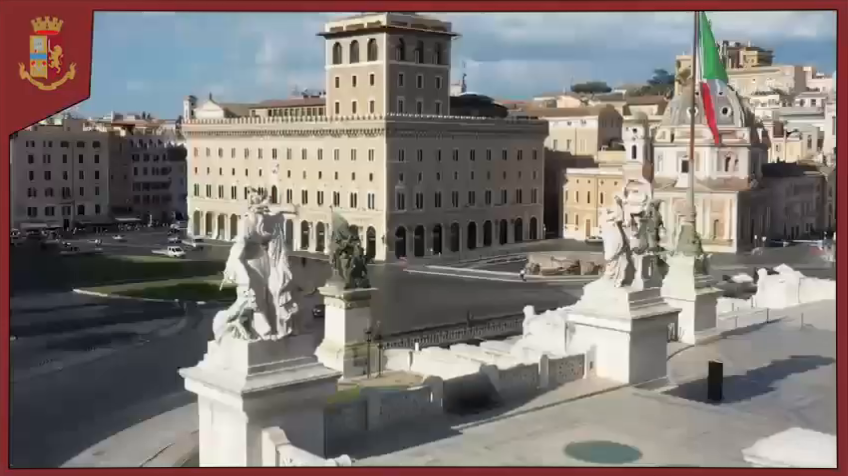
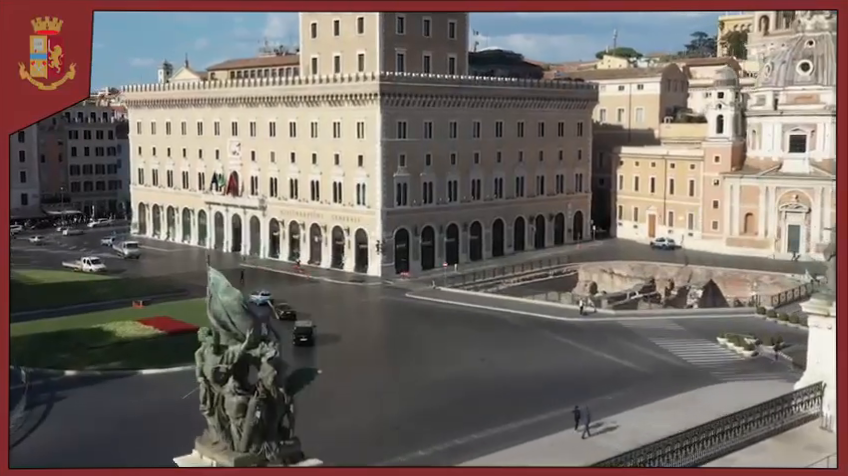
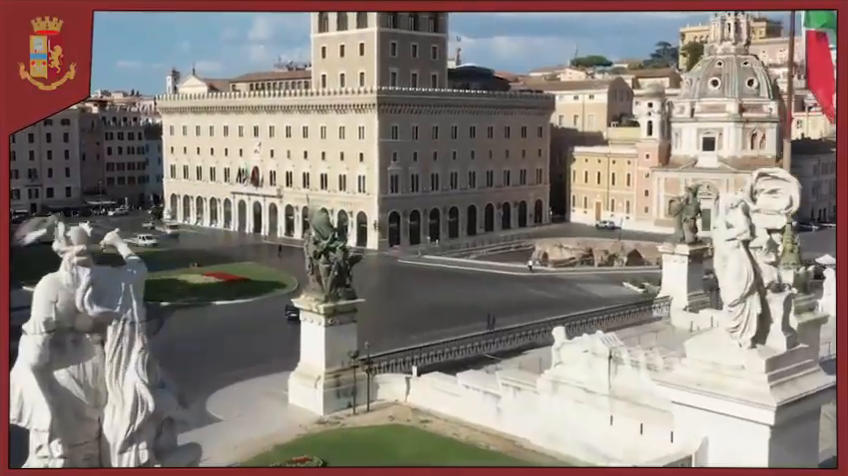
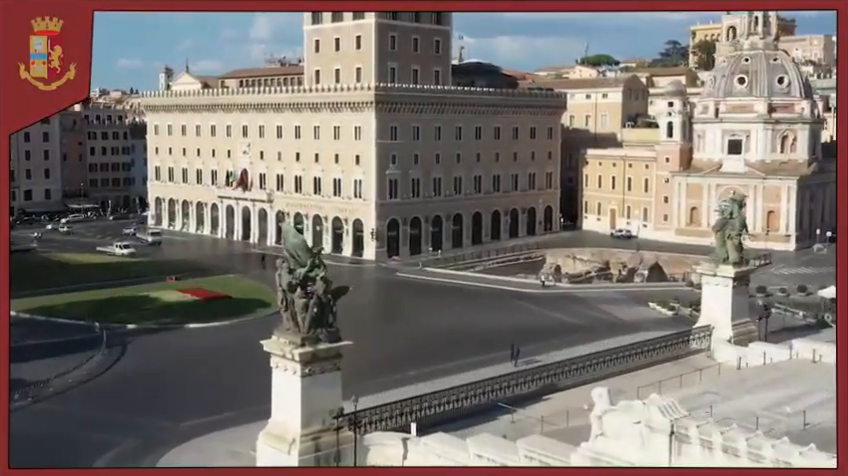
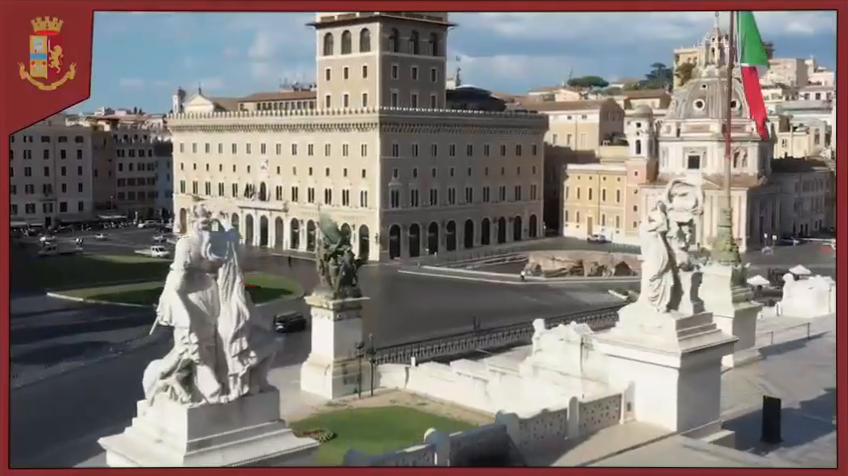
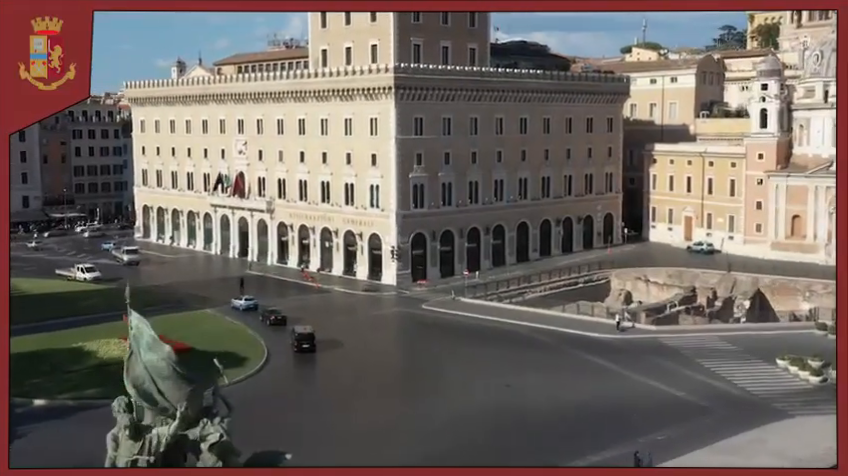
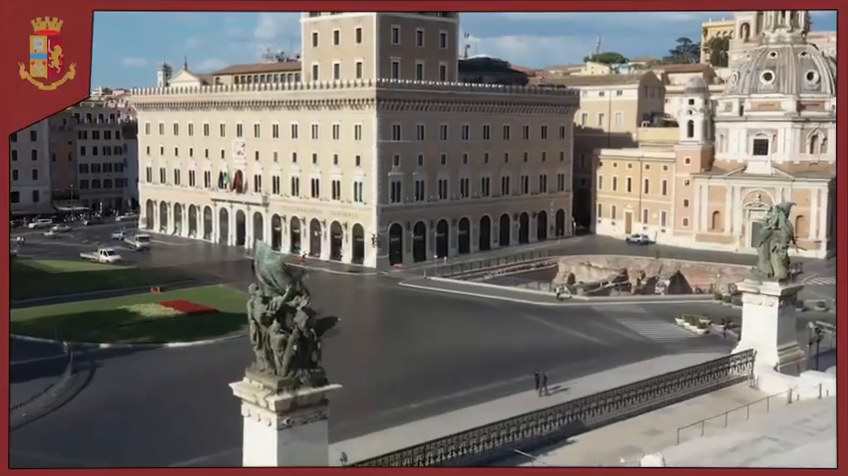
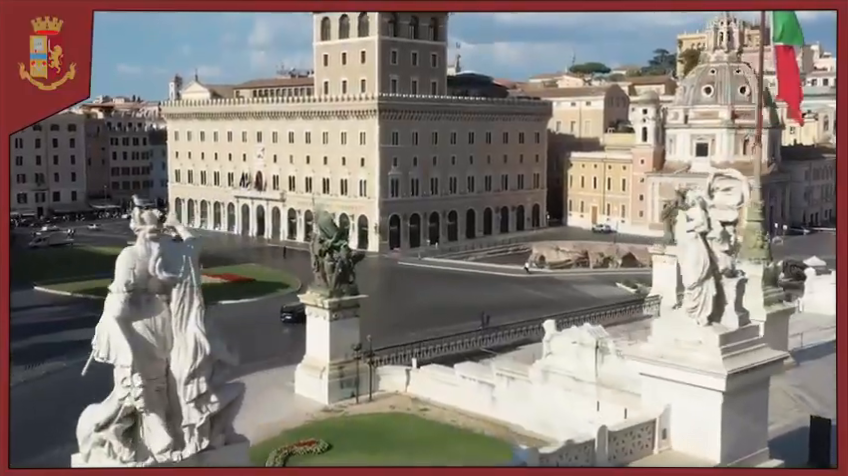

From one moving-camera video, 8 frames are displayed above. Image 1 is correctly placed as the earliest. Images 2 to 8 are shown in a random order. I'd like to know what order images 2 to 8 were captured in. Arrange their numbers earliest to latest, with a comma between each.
5, 8, 3, 4, 7, 2, 6
